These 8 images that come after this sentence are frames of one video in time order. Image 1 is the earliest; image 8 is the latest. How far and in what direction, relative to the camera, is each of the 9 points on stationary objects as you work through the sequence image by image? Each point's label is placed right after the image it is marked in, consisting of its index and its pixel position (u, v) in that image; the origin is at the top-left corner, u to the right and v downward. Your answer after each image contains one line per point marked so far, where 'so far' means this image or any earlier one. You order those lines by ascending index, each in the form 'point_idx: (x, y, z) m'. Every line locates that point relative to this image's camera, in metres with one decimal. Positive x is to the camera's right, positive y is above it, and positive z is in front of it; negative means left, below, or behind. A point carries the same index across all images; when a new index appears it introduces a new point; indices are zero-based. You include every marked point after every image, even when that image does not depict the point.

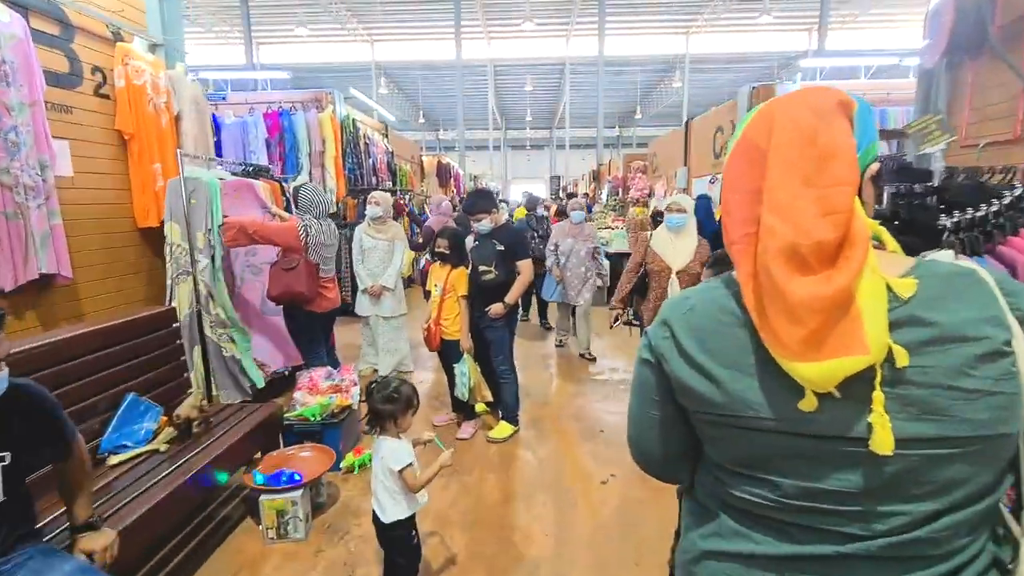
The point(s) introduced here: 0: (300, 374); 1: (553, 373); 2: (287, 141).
0: (-1.4, -0.6, +3.3) m
1: (+0.4, -0.8, +4.6) m
2: (-3.1, +2.0, +6.8) m
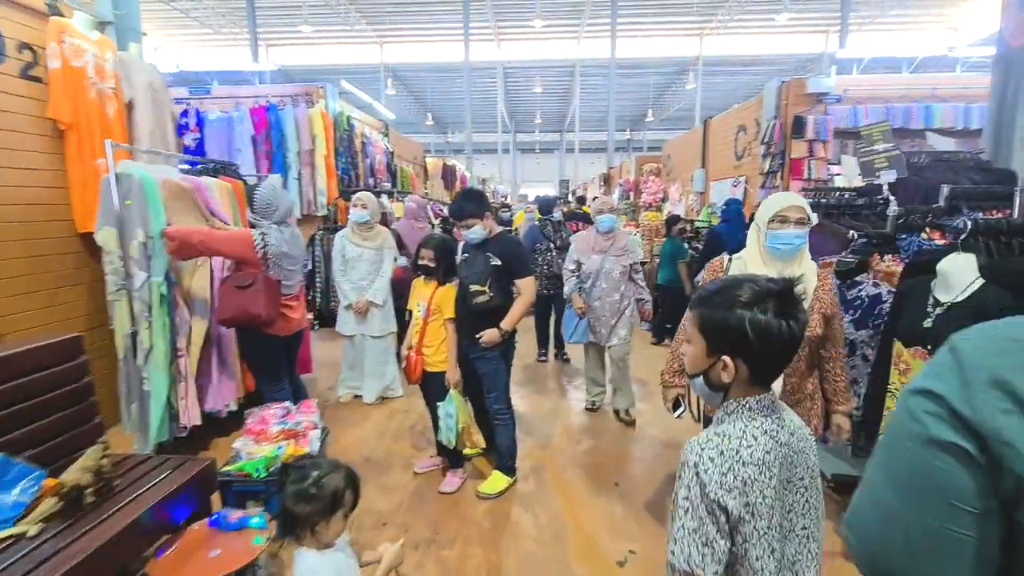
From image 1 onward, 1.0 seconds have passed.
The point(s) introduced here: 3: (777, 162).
0: (-1.4, -0.7, +2.7) m
1: (+0.4, -1.0, +4.0) m
2: (-3.0, +1.9, +6.3) m
3: (+3.5, +1.7, +6.5) m
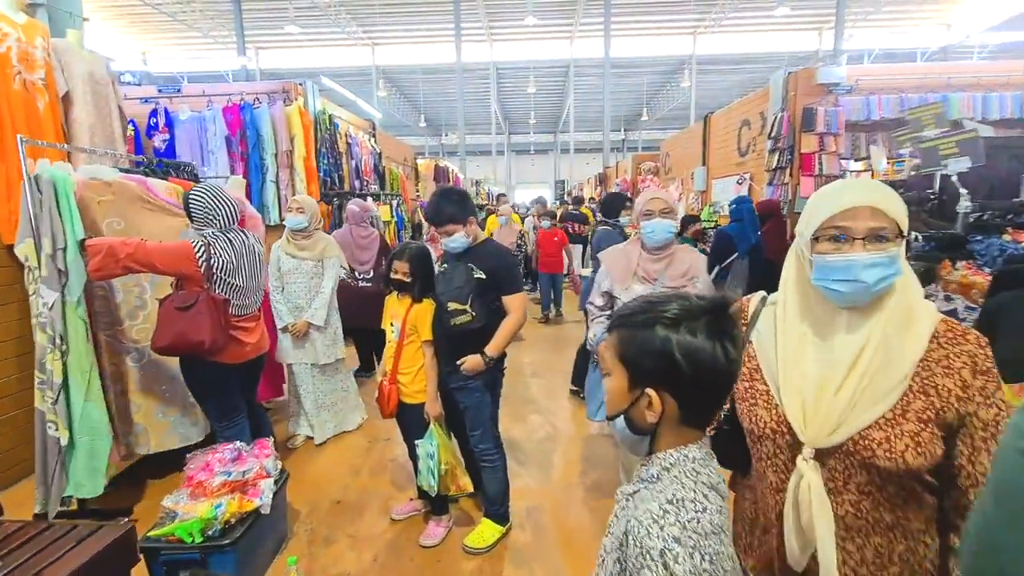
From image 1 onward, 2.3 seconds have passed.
0: (-1.5, -0.8, +2.3) m
1: (+0.3, -1.0, +3.6) m
2: (-3.1, +1.8, +5.9) m
3: (+3.4, +1.6, +6.1) m
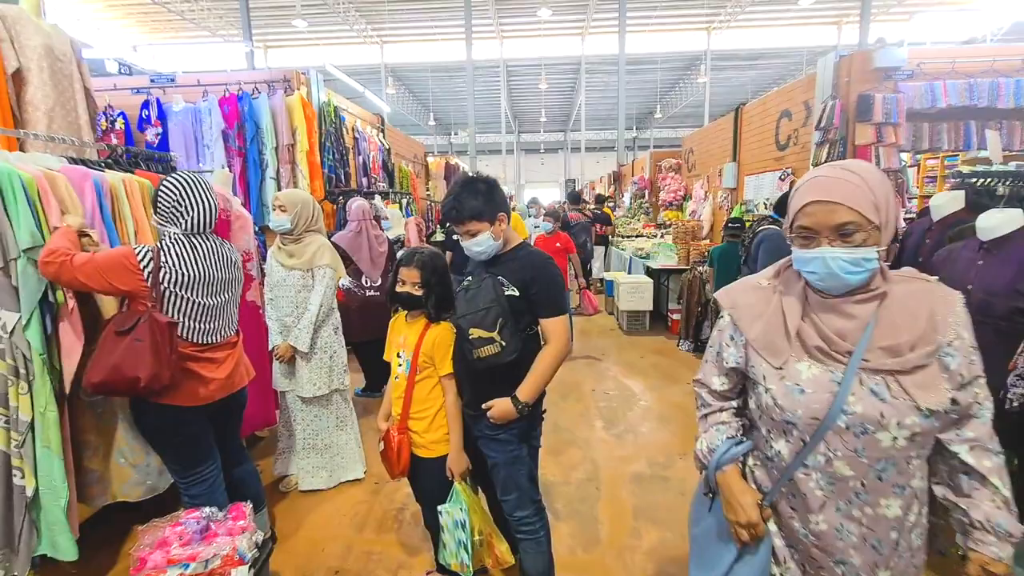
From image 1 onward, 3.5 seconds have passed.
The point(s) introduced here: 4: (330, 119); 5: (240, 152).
0: (-1.3, -0.9, +1.7) m
1: (+0.5, -1.1, +3.1) m
2: (-2.9, +1.7, +5.4) m
3: (+3.6, +1.5, +5.5) m
4: (-2.2, +2.1, +6.1) m
5: (-3.0, +1.5, +5.4) m
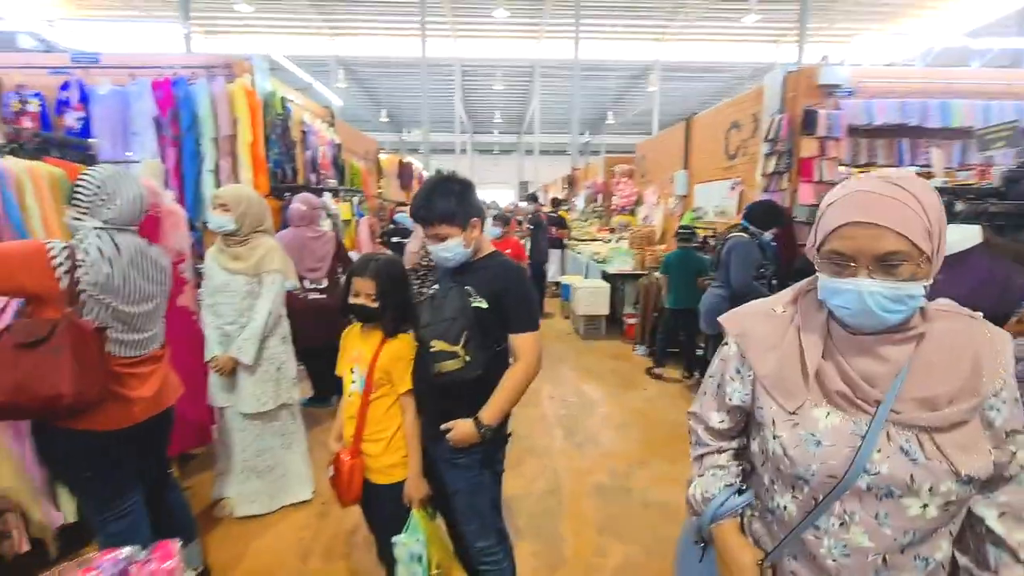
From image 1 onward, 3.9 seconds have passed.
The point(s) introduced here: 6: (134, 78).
0: (-1.4, -0.9, +1.5) m
1: (+0.3, -1.1, +3.0) m
2: (-3.3, +1.7, +4.9) m
3: (+3.2, +1.5, +5.8) m
4: (-2.7, +2.1, +5.7) m
5: (-3.4, +1.5, +5.0) m
6: (-4.0, +2.2, +5.2) m
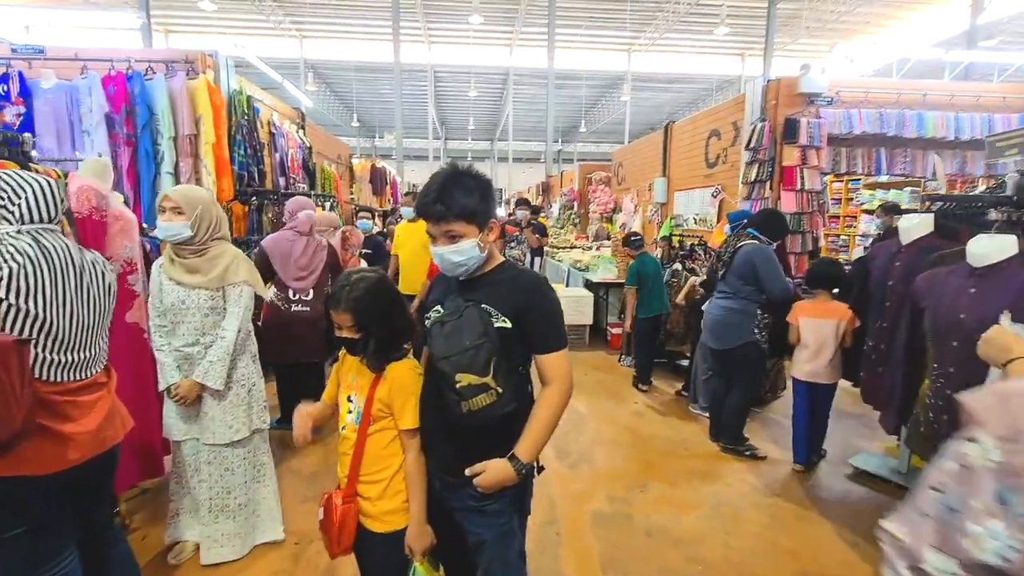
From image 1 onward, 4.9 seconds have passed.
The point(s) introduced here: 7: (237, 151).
0: (-1.4, -0.9, +1.2) m
1: (+0.2, -1.2, +2.8) m
2: (-3.5, +1.6, +4.6) m
3: (+2.9, +1.4, +5.7) m
4: (-2.9, +1.9, +5.4) m
5: (-3.5, +1.4, +4.6) m
6: (-4.2, +2.1, +4.8) m
7: (-3.0, +1.5, +5.3) m
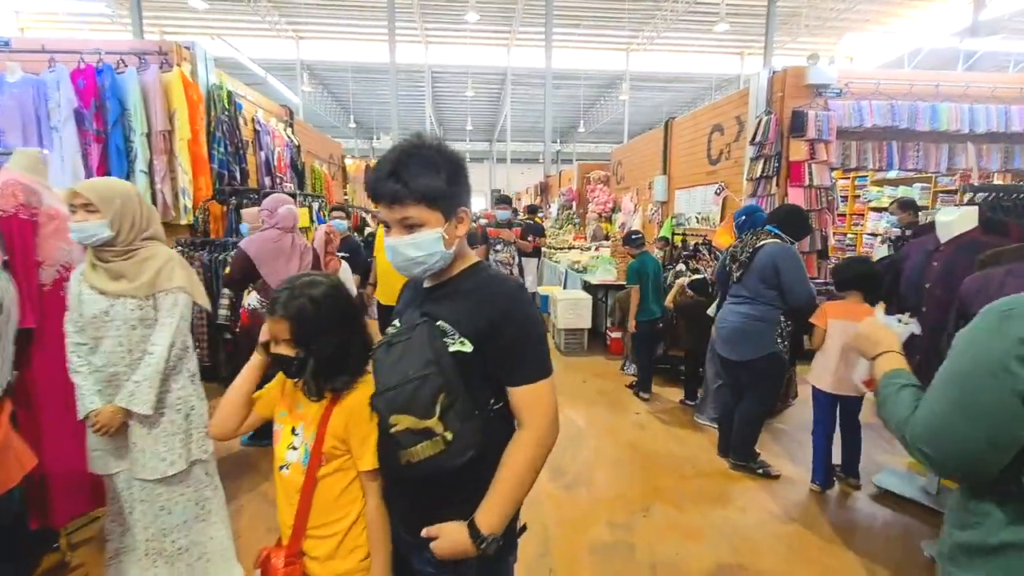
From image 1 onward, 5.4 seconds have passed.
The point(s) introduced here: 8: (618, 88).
0: (-1.4, -1.0, +0.9) m
1: (+0.2, -1.2, +2.5) m
2: (-3.5, +1.5, +4.3) m
3: (+2.9, +1.4, +5.5) m
4: (-3.0, +1.9, +5.1) m
5: (-3.6, +1.3, +4.3) m
6: (-4.3, +2.1, +4.5) m
7: (-3.0, +1.4, +5.1) m
8: (+3.4, +6.3, +15.4) m
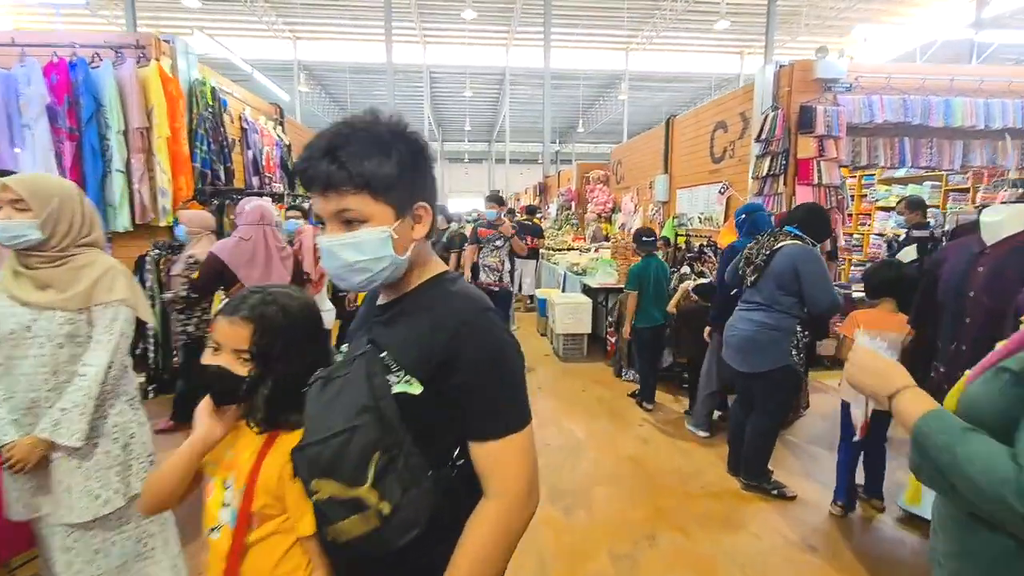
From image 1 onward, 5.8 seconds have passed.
0: (-1.4, -1.0, +0.7) m
1: (+0.2, -1.3, +2.3) m
2: (-3.6, +1.5, +4.1) m
3: (+2.8, +1.3, +5.2) m
4: (-3.1, +1.9, +4.9) m
5: (-3.7, +1.3, +4.1) m
6: (-4.3, +2.0, +4.3) m
7: (-3.1, +1.4, +4.8) m
8: (+3.4, +6.3, +15.1) m
